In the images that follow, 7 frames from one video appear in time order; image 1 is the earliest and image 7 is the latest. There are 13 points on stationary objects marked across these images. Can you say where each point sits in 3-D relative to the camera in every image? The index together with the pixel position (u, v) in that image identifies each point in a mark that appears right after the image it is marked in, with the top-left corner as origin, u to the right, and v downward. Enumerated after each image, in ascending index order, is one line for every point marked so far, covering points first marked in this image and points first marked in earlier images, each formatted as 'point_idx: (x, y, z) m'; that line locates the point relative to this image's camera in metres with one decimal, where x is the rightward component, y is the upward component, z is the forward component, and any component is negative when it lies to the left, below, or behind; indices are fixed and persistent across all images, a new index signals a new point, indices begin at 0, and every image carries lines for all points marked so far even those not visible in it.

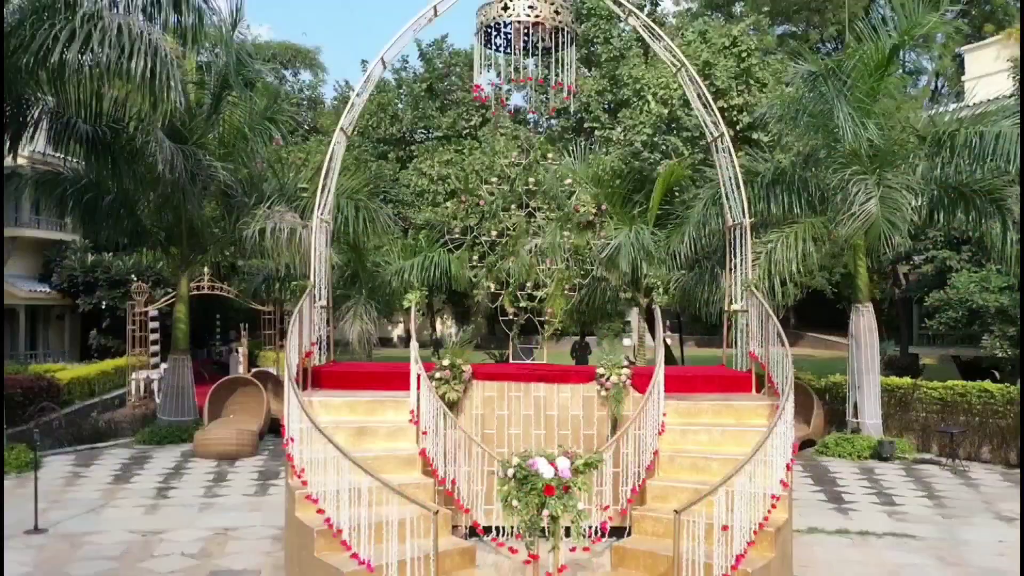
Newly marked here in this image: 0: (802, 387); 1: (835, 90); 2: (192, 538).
0: (+3.5, -1.2, +10.1) m
1: (+3.4, +2.1, +9.1) m
2: (-2.3, -1.8, +6.0) m
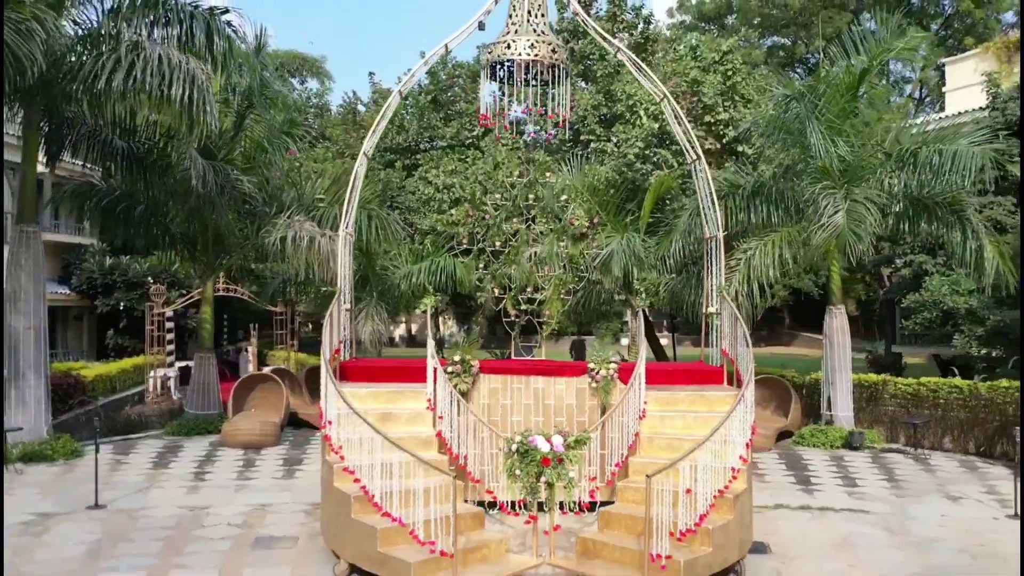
0: (+3.5, -1.2, +10.9) m
1: (+3.4, +2.0, +9.9) m
2: (-2.2, -1.8, +6.9) m
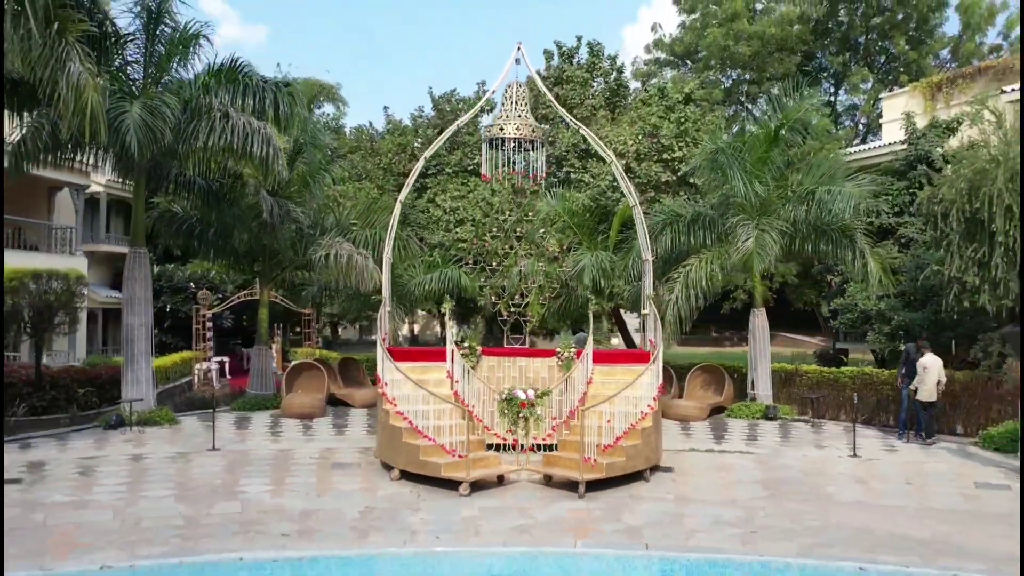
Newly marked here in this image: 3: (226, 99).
0: (+3.4, -1.3, +13.9) m
1: (+3.3, +1.9, +12.9) m
2: (-2.3, -1.9, +9.8) m
3: (-4.1, +2.7, +12.0) m
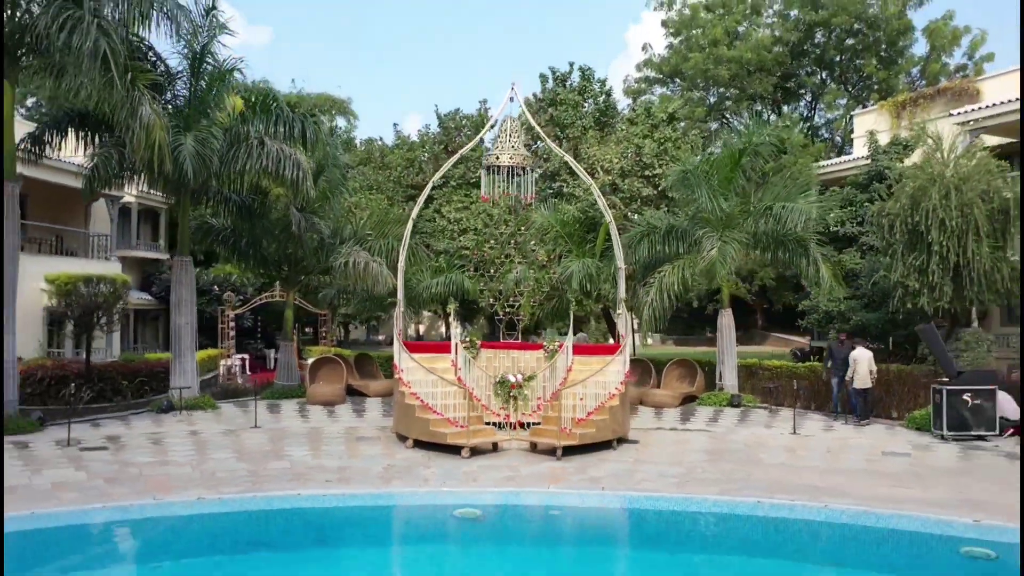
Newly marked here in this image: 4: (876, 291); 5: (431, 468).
0: (+3.3, -1.4, +15.7) m
1: (+3.3, +1.9, +14.8) m
2: (-2.4, -2.0, +11.7) m
3: (-4.1, +2.7, +13.9) m
4: (+7.3, 0.0, +17.1) m
5: (-0.8, -1.9, +8.8) m
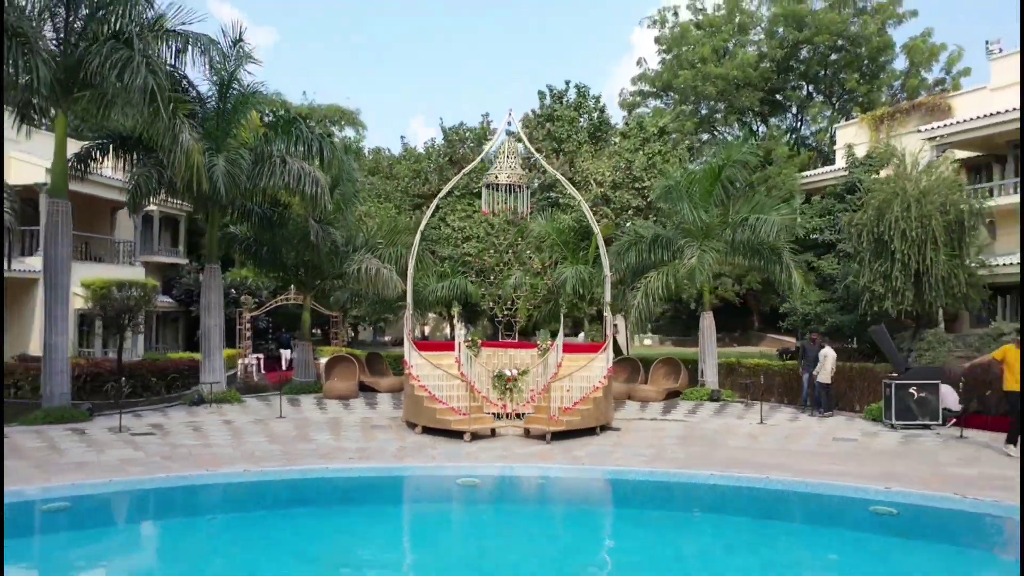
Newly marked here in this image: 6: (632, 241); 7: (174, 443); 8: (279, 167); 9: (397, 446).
0: (+3.3, -1.5, +17.1) m
1: (+3.2, +1.8, +16.2) m
2: (-2.5, -2.0, +13.1) m
3: (-4.2, +2.6, +15.4) m
4: (+7.3, -0.1, +18.4) m
5: (-0.9, -1.9, +10.2) m
6: (+2.4, +0.9, +16.8) m
7: (-4.3, -2.0, +10.7) m
8: (-4.1, +2.2, +15.0) m
9: (-1.4, -1.9, +10.4) m
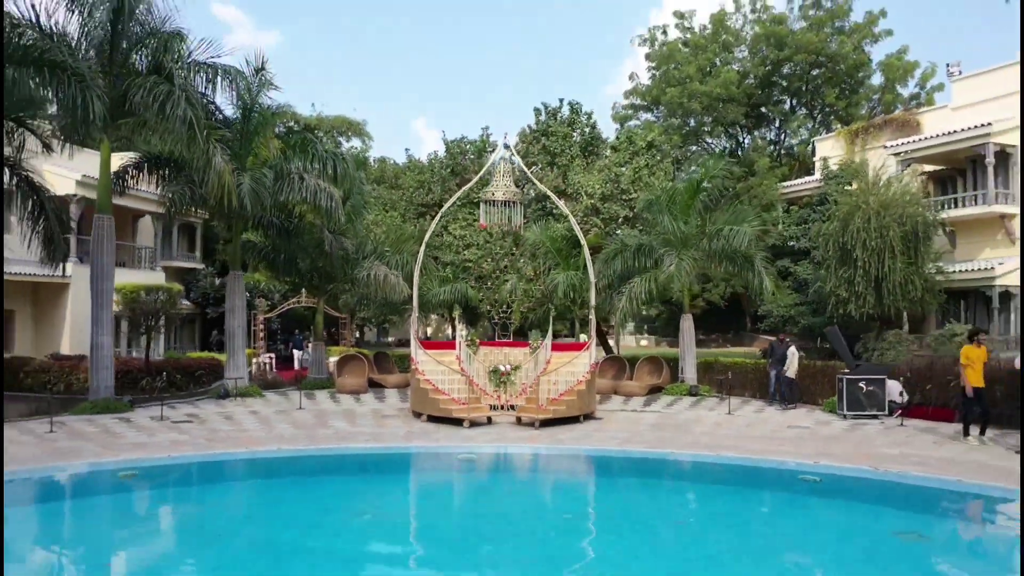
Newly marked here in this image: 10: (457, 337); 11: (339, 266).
0: (+3.2, -1.6, +18.7) m
1: (+3.2, +1.7, +17.7) m
2: (-2.5, -2.1, +14.7) m
3: (-4.2, +2.5, +16.9) m
4: (+7.3, -0.2, +20.0) m
5: (-1.0, -2.0, +11.8) m
6: (+2.3, +0.8, +18.4) m
7: (-4.4, -2.1, +12.3) m
8: (-4.2, +2.1, +16.6) m
9: (-1.5, -2.0, +12.0) m
10: (-0.9, -0.8, +13.4) m
11: (-4.0, +0.5, +19.4) m
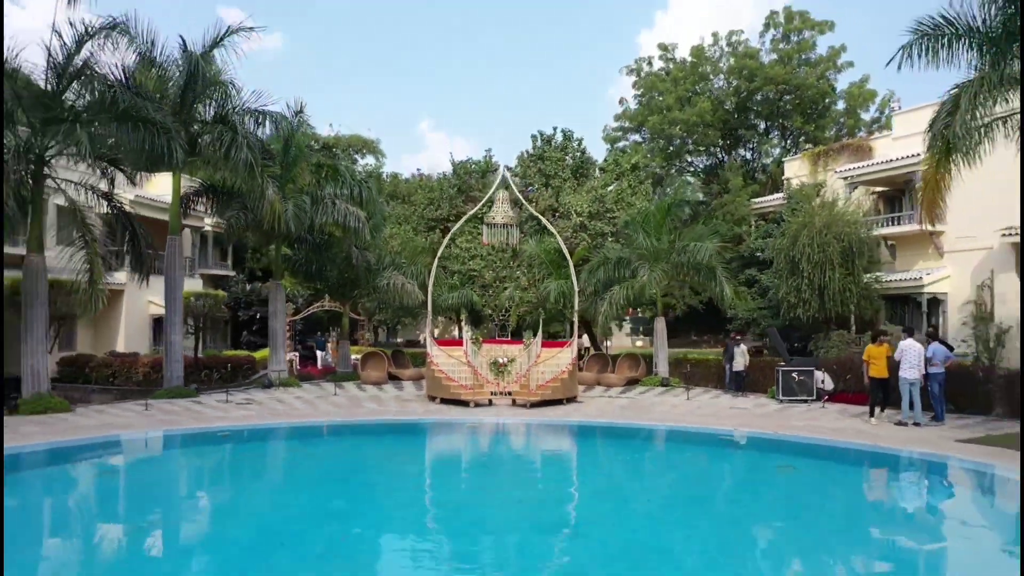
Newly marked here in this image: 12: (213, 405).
0: (+3.2, -1.7, +21.8) m
1: (+3.1, +1.5, +20.9) m
2: (-2.6, -2.3, +17.9) m
3: (-4.3, +2.3, +20.1) m
4: (+7.2, -0.4, +23.1) m
5: (-1.1, -2.2, +14.9) m
6: (+2.3, +0.7, +21.5) m
7: (-4.4, -2.2, +15.5) m
8: (-4.3, +1.9, +19.8) m
9: (-1.6, -2.2, +15.1) m
10: (-0.9, -1.0, +16.6) m
11: (-4.0, +0.3, +22.6) m
12: (-5.6, -2.2, +15.9) m
